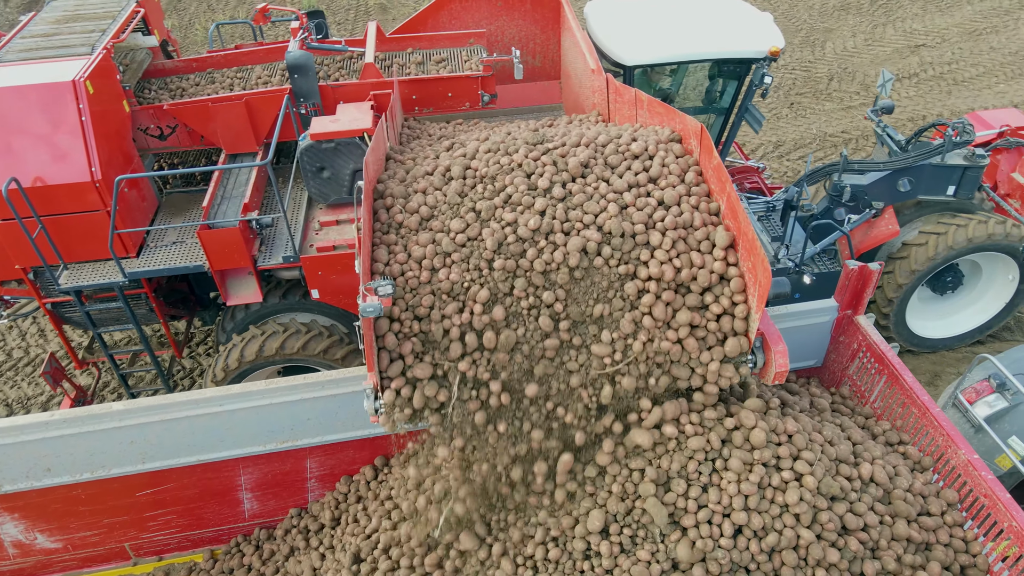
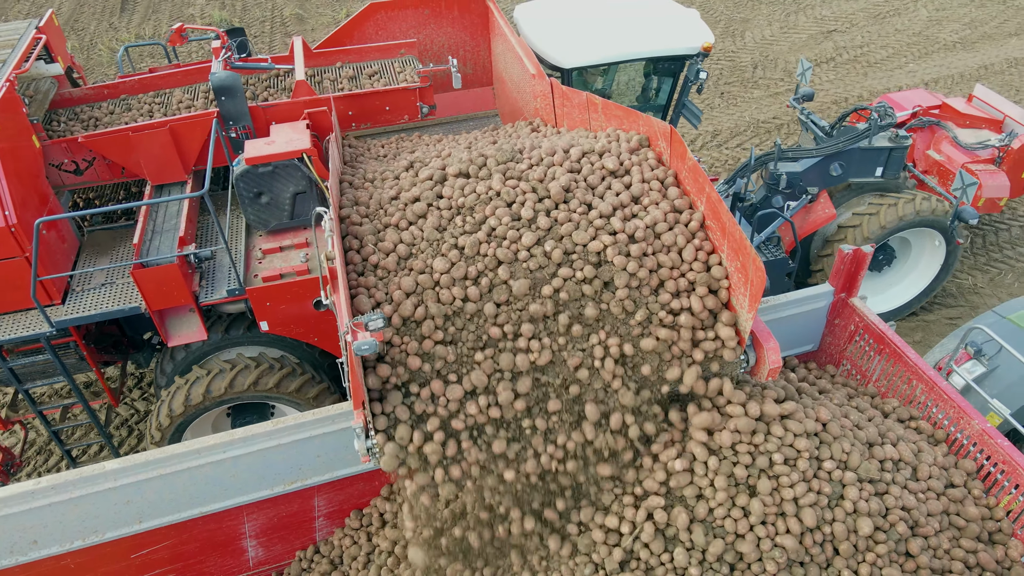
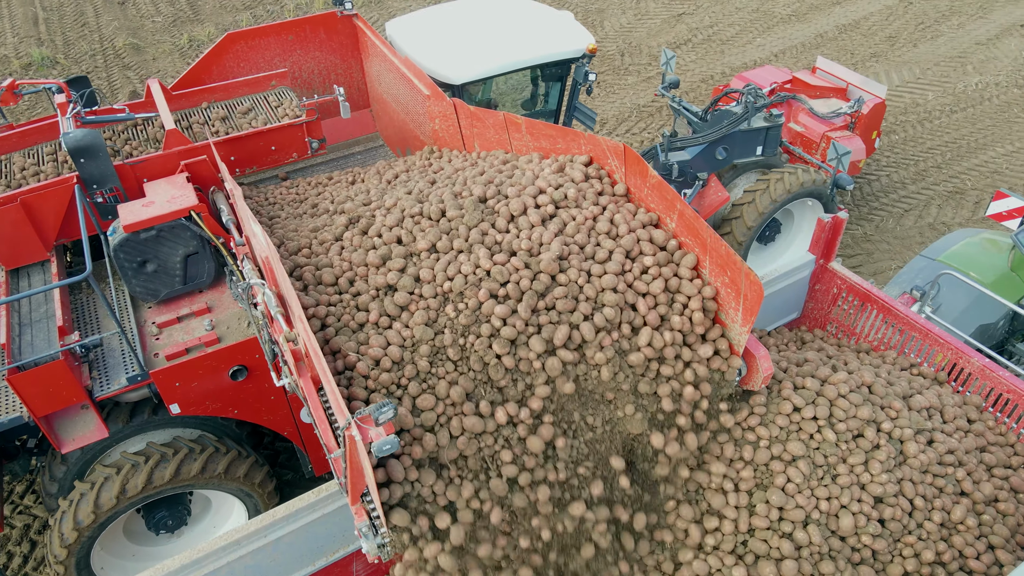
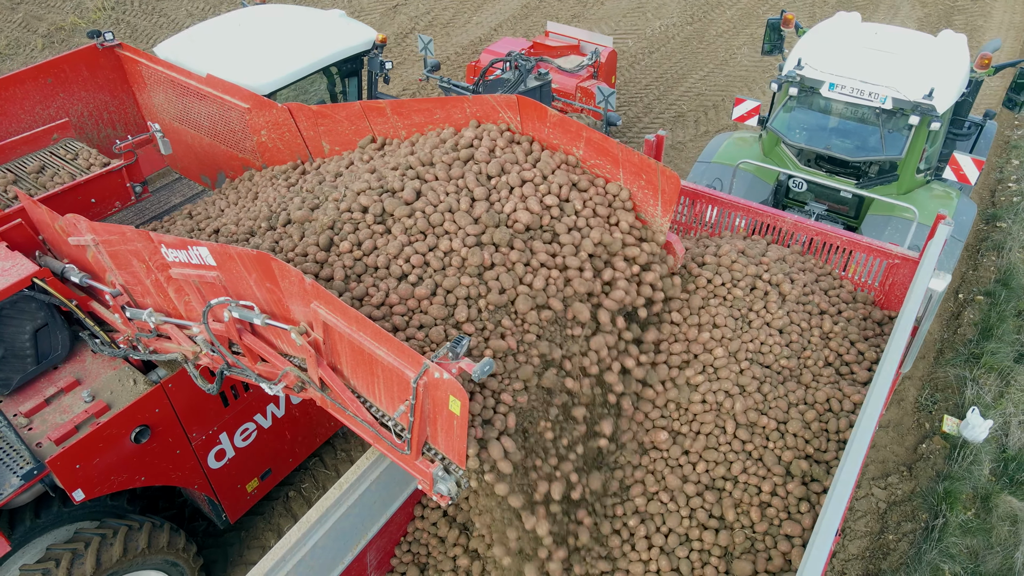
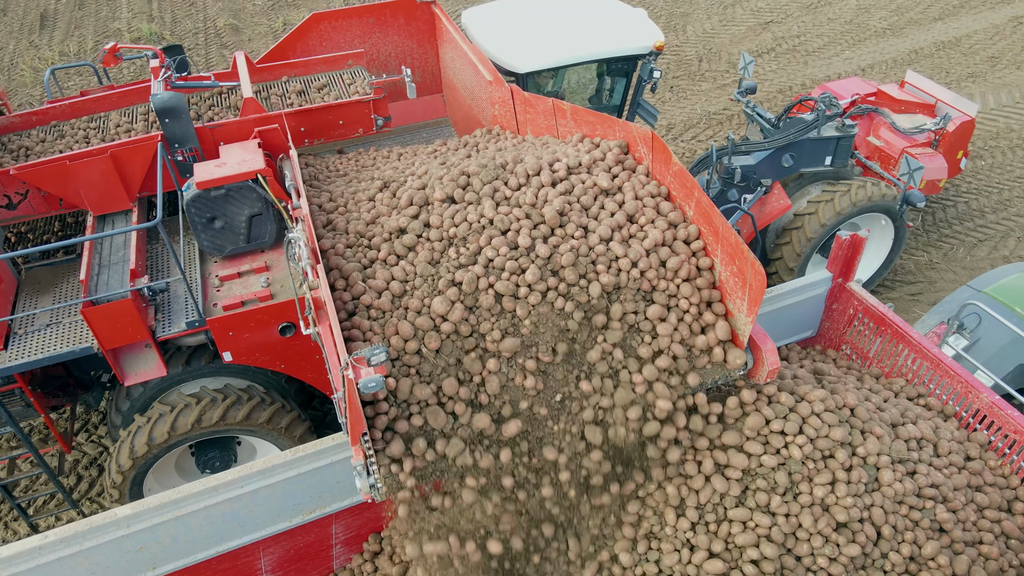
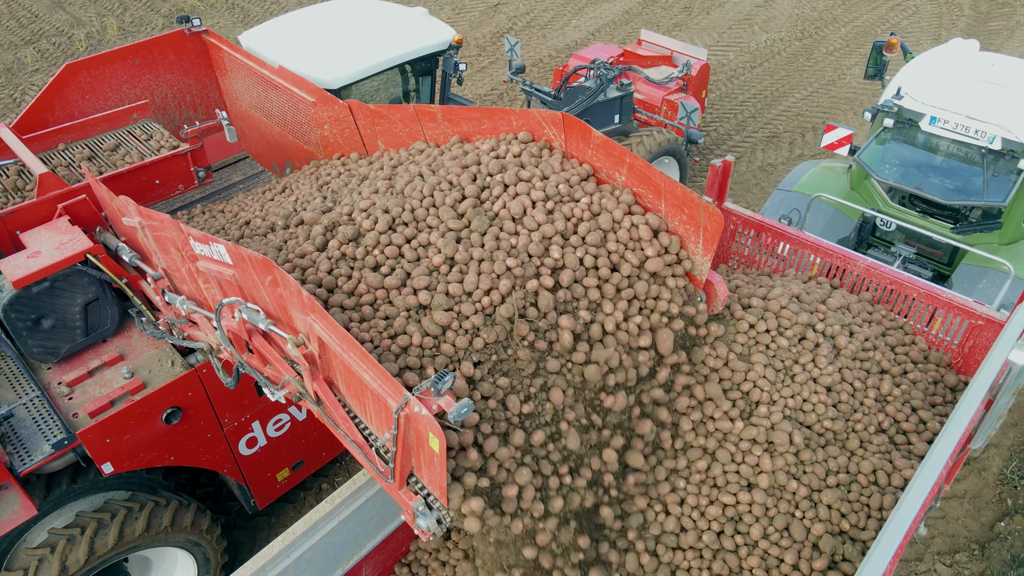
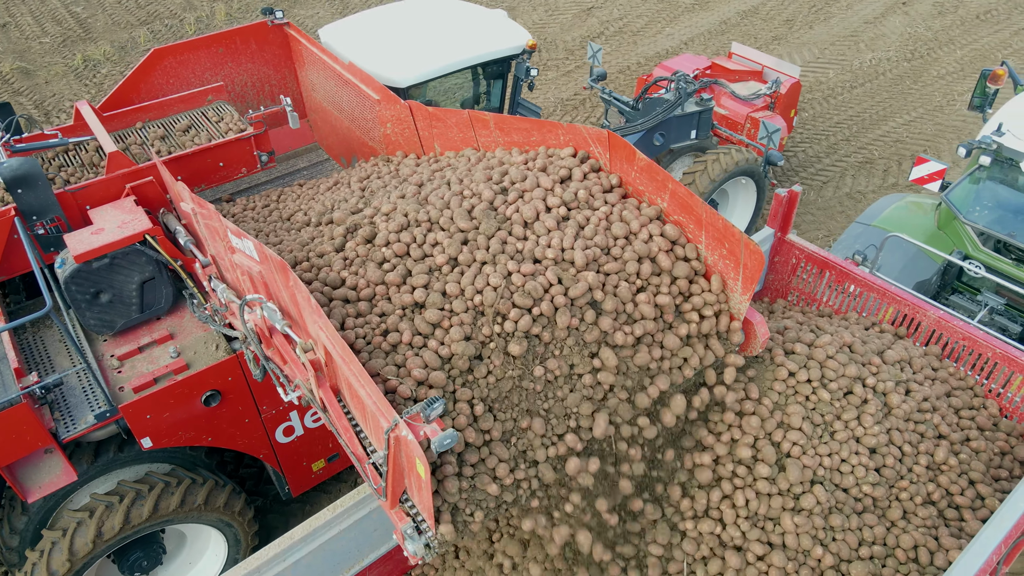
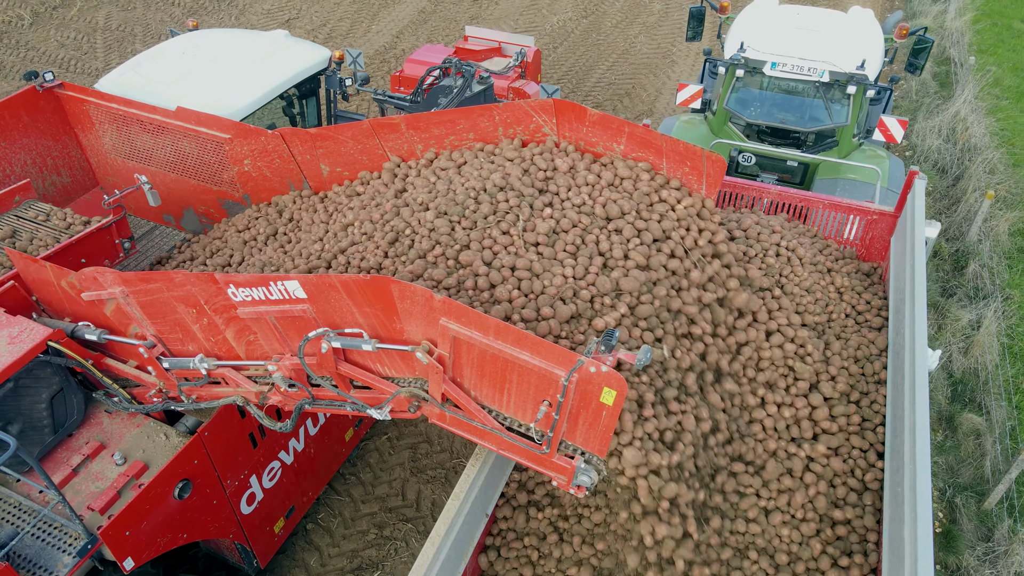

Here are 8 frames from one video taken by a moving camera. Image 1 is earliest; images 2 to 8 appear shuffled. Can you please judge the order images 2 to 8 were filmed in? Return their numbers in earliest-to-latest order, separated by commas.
2, 5, 3, 7, 6, 4, 8
